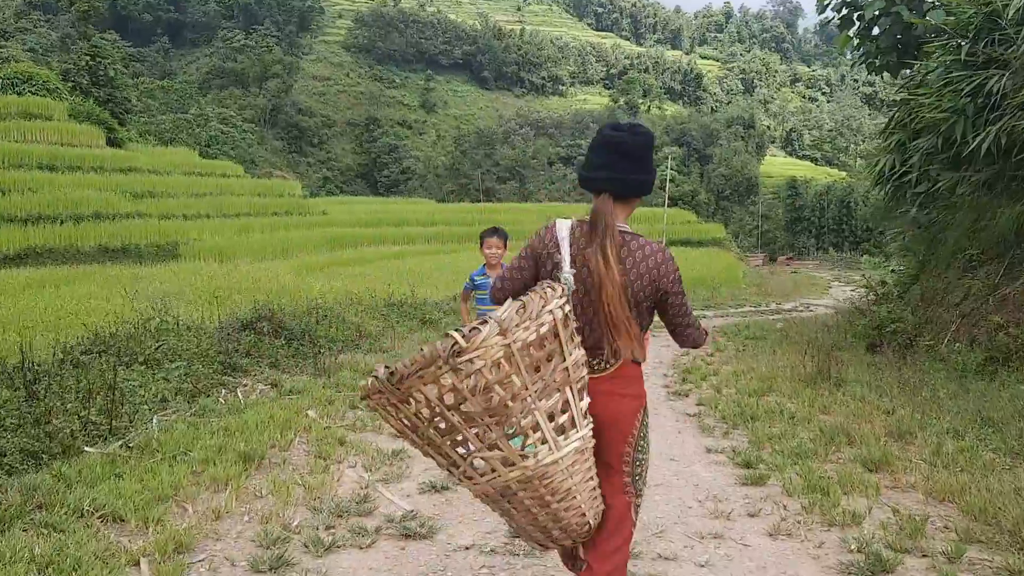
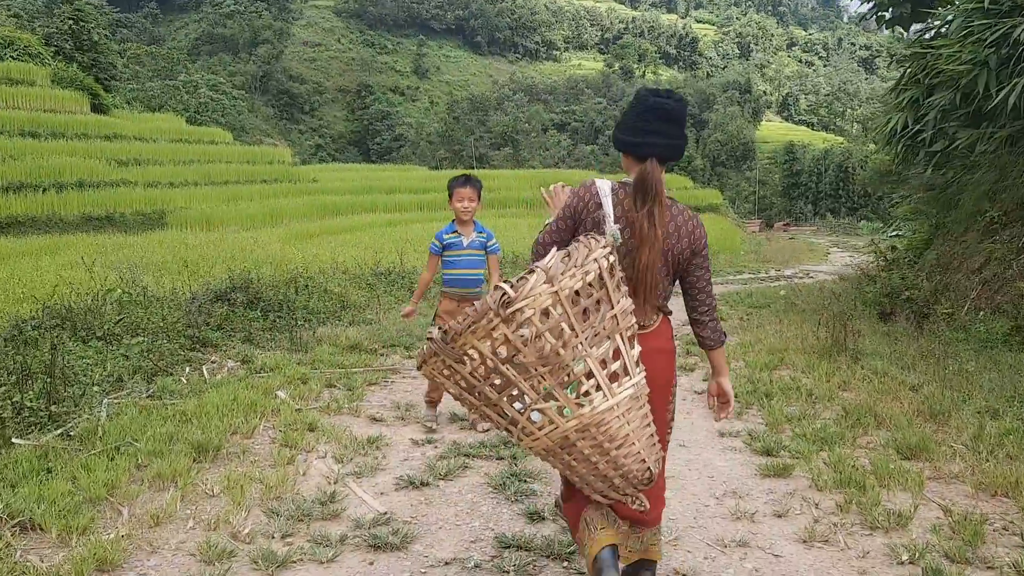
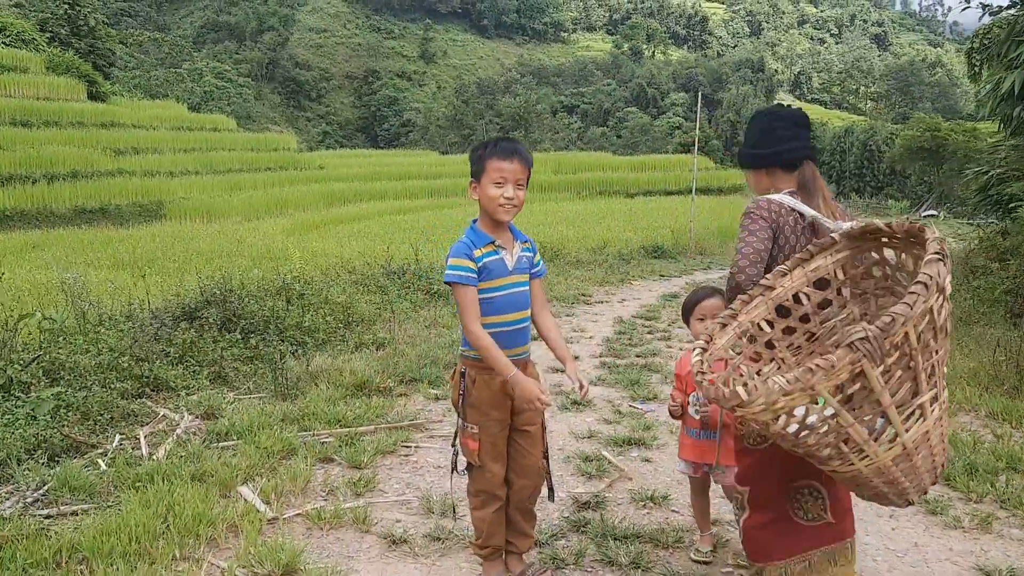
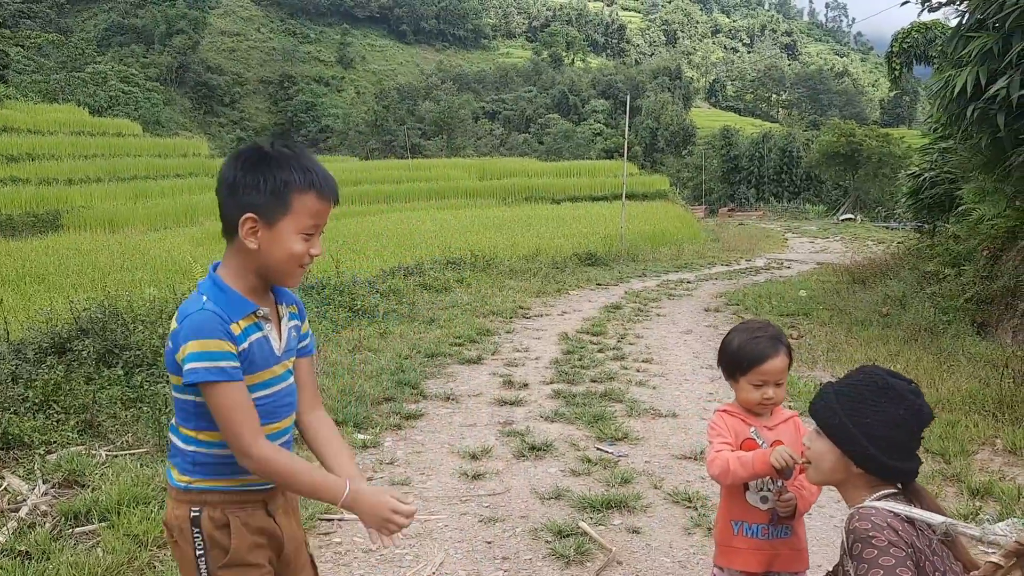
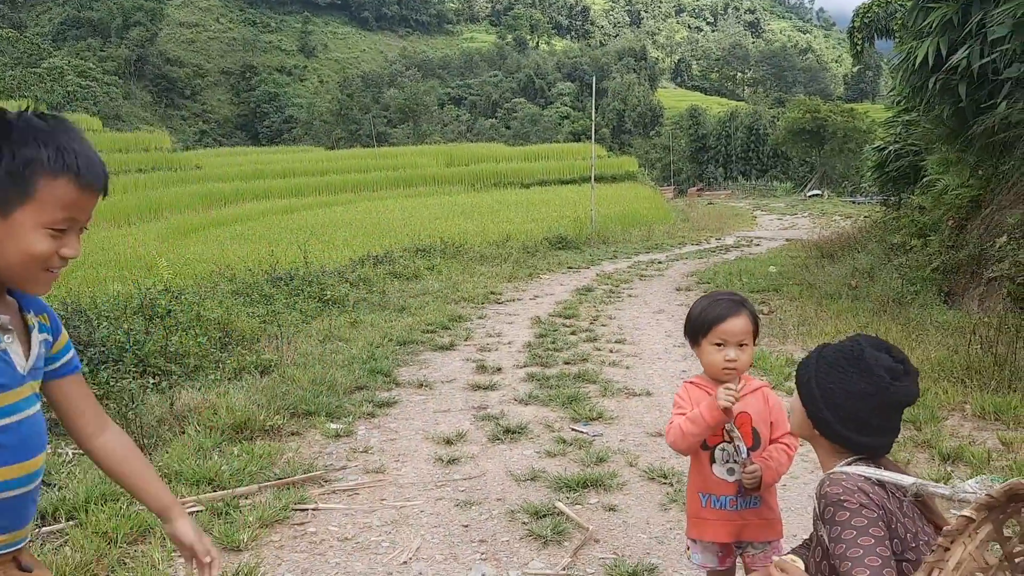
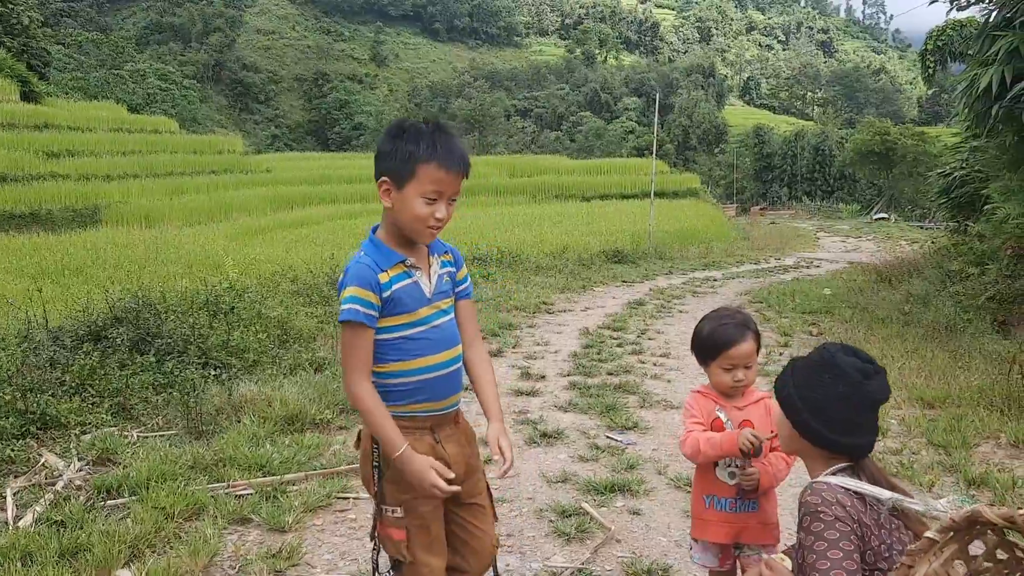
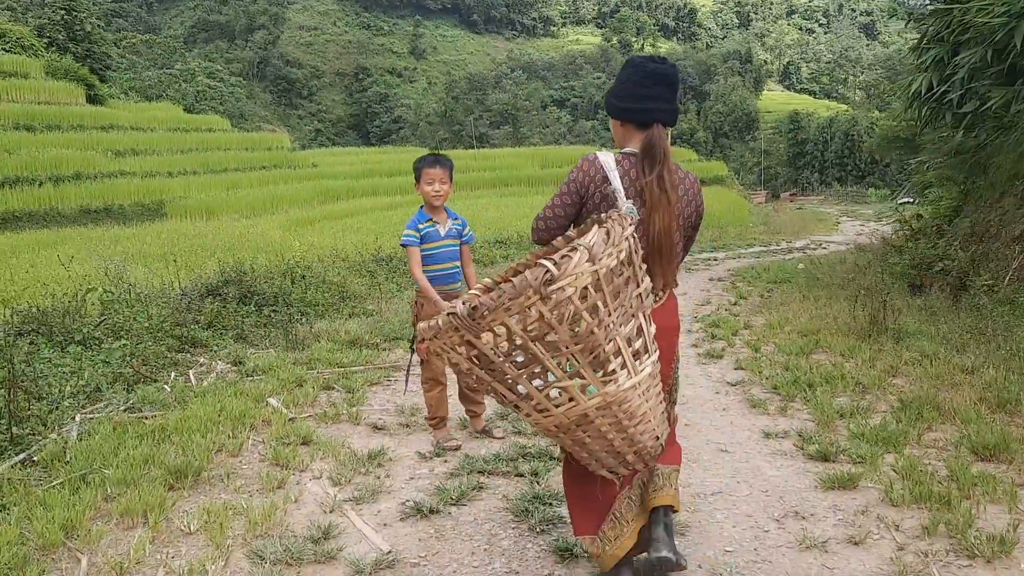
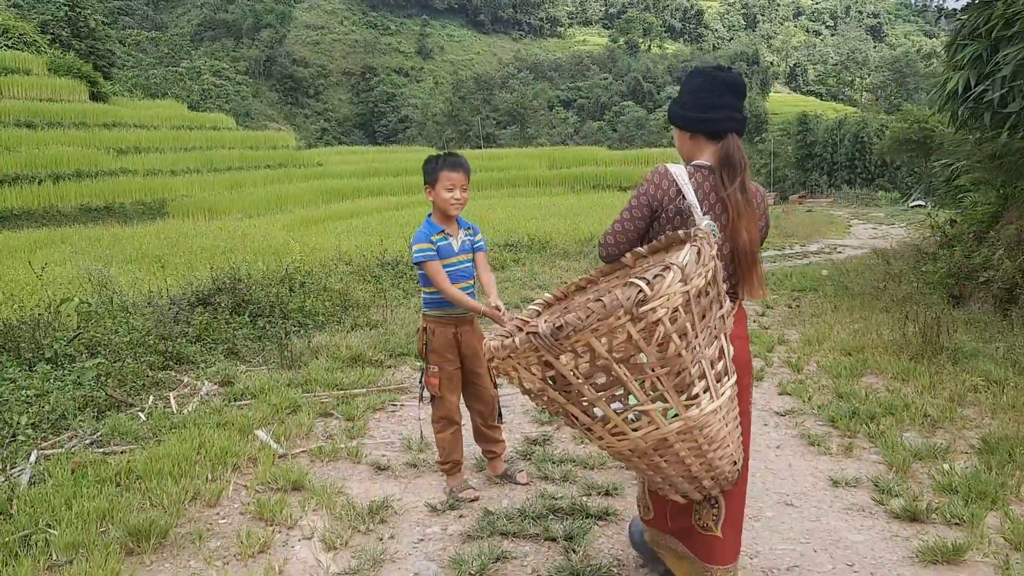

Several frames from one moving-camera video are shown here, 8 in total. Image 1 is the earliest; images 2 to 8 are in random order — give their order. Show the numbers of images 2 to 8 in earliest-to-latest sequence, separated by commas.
2, 7, 8, 3, 6, 4, 5
